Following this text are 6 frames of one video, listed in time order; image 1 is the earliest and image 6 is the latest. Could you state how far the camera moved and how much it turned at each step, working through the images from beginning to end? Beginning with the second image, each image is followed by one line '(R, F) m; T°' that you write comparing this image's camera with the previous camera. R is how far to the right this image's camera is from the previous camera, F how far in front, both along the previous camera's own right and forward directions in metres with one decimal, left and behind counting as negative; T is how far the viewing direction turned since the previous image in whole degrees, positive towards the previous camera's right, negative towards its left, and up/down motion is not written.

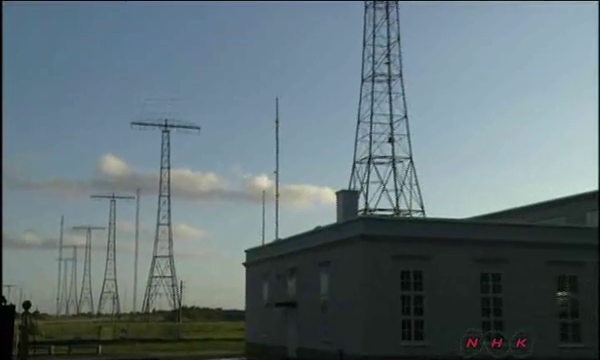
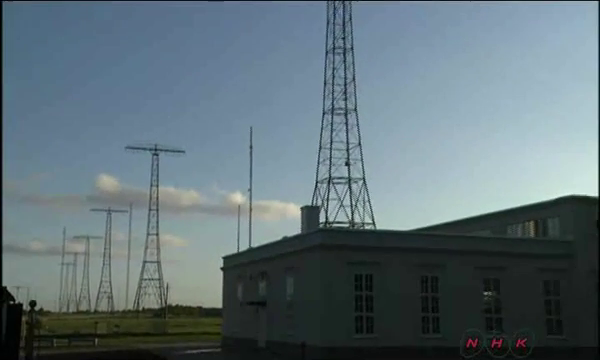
(+0.2, -3.9) m; +2°
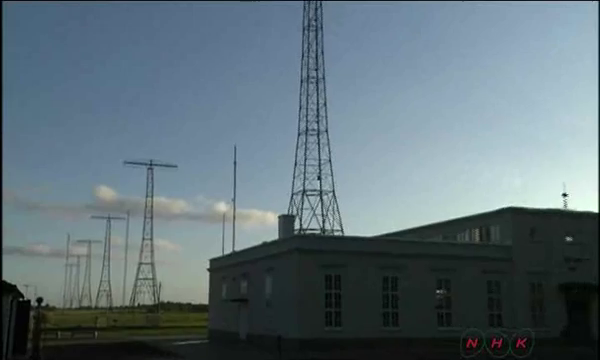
(+0.1, -3.6) m; +2°
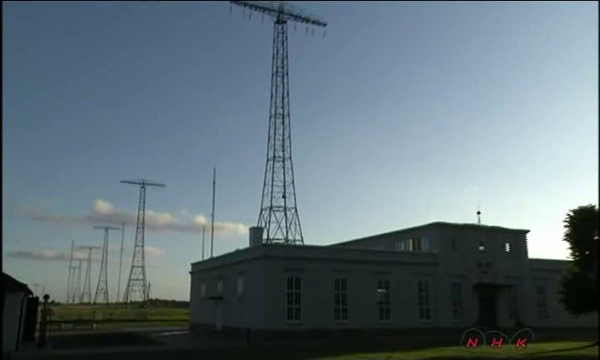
(-0.1, -6.2) m; +3°
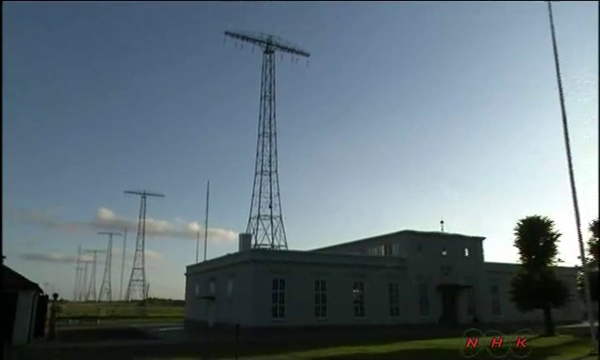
(+0.1, -4.2) m; +1°
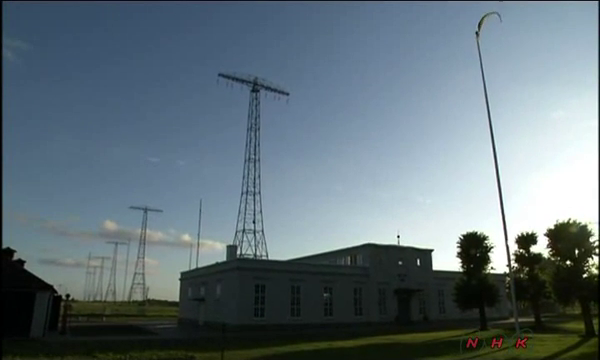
(+0.1, -6.9) m; +2°
